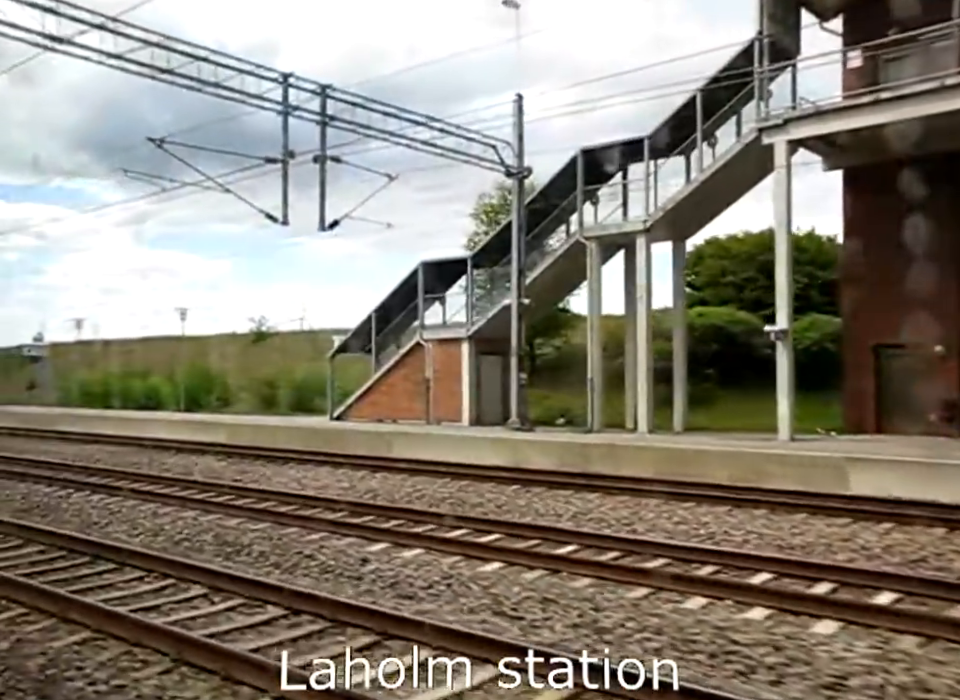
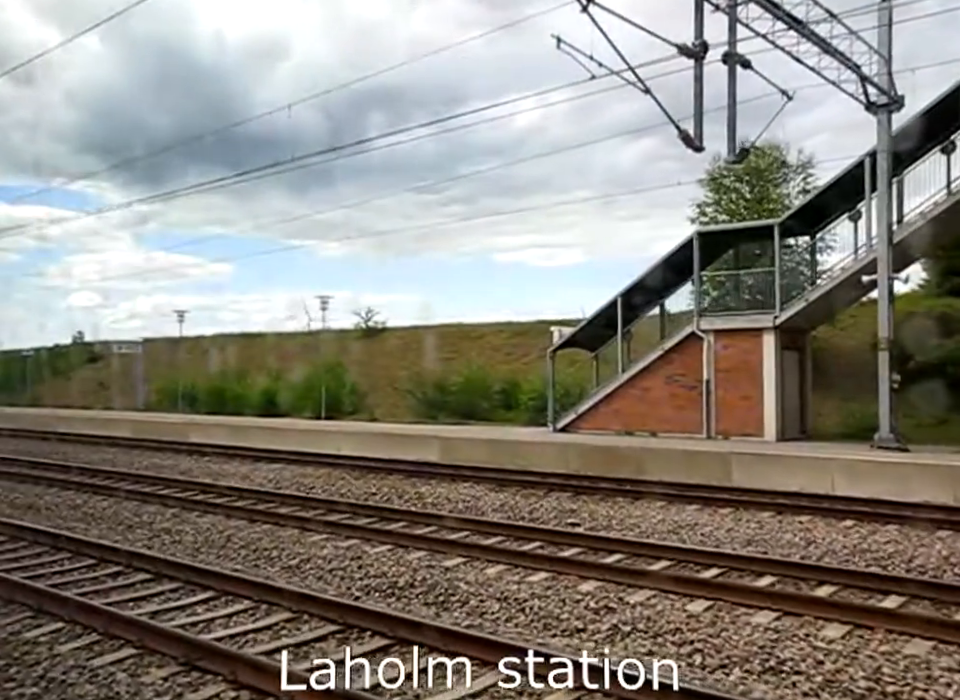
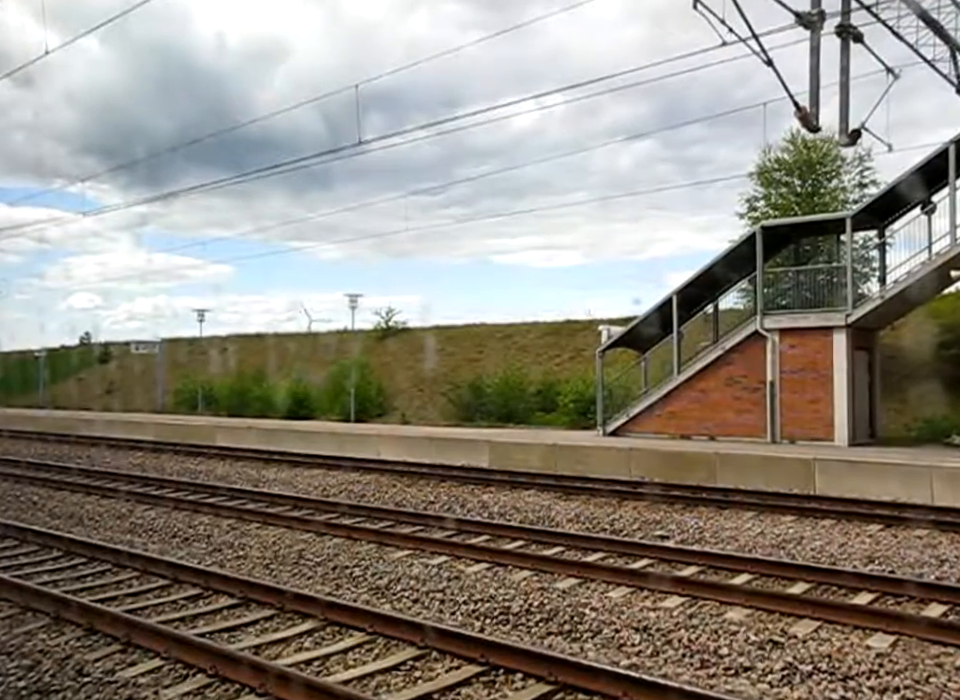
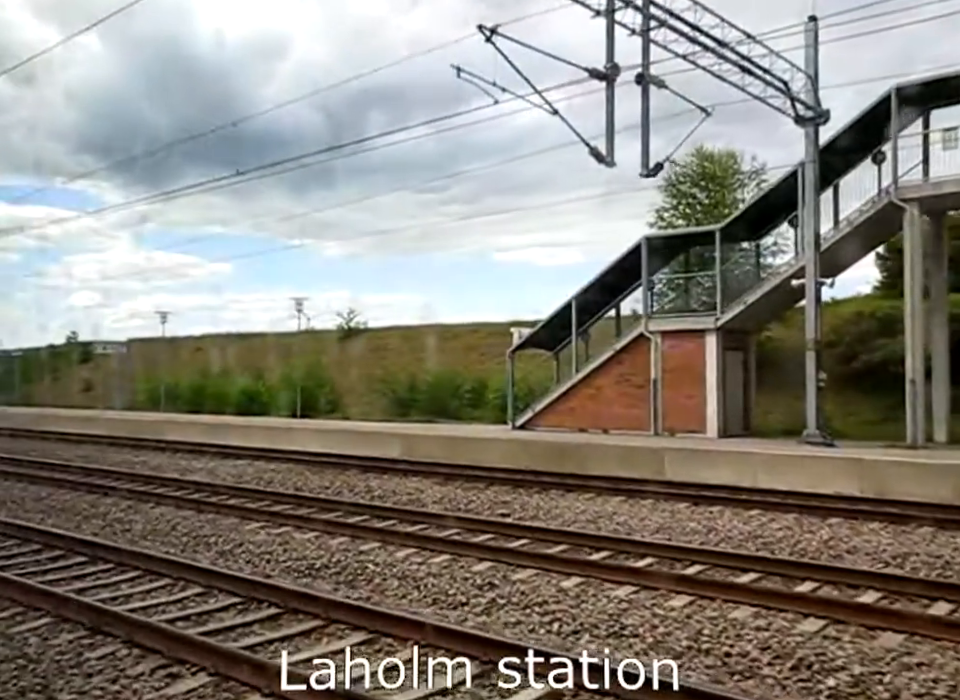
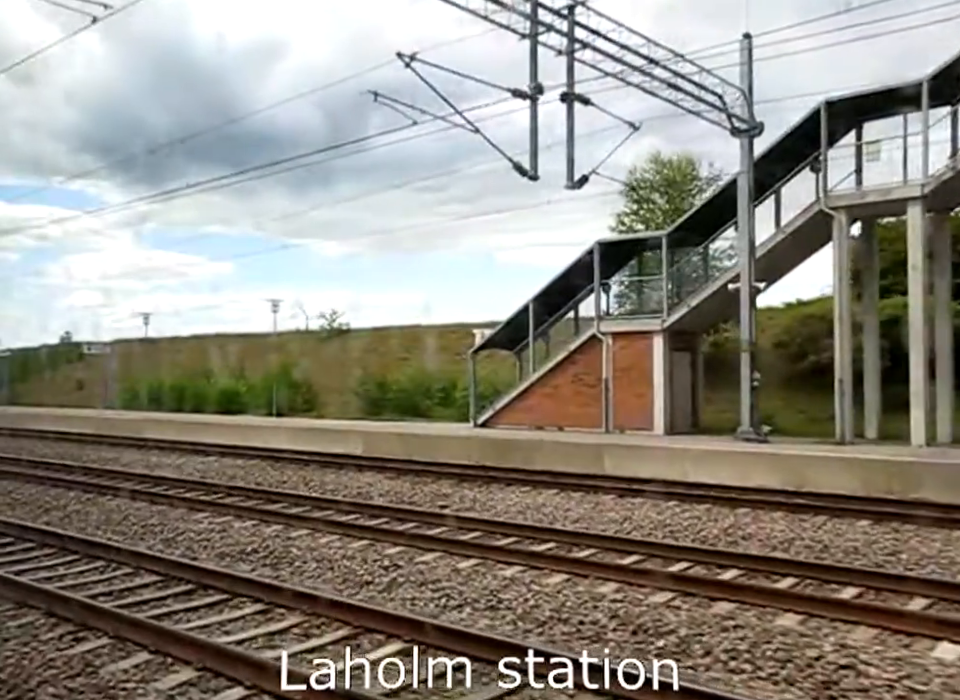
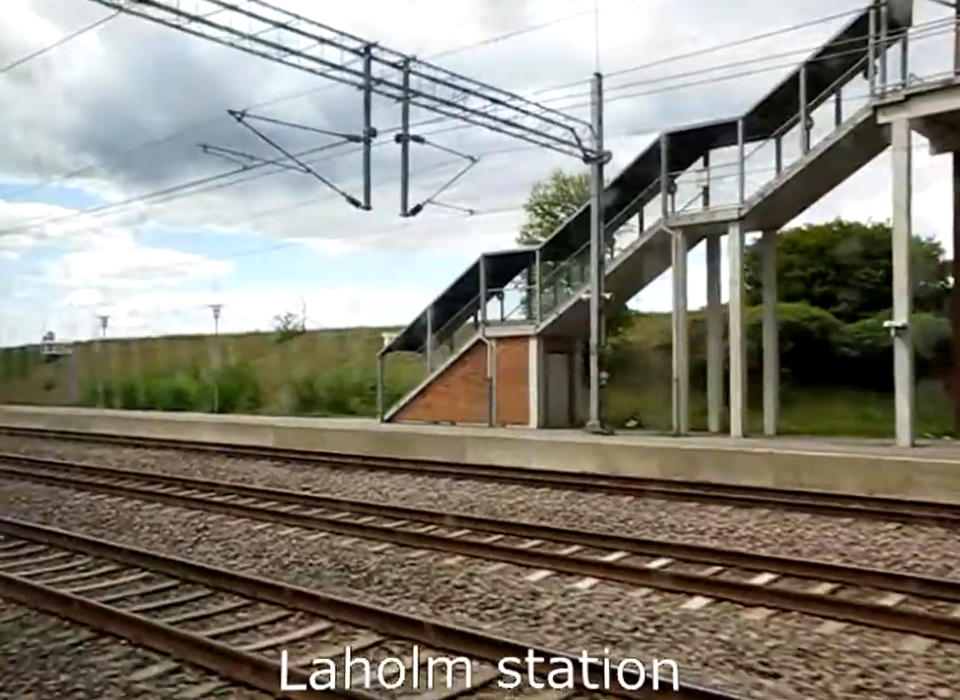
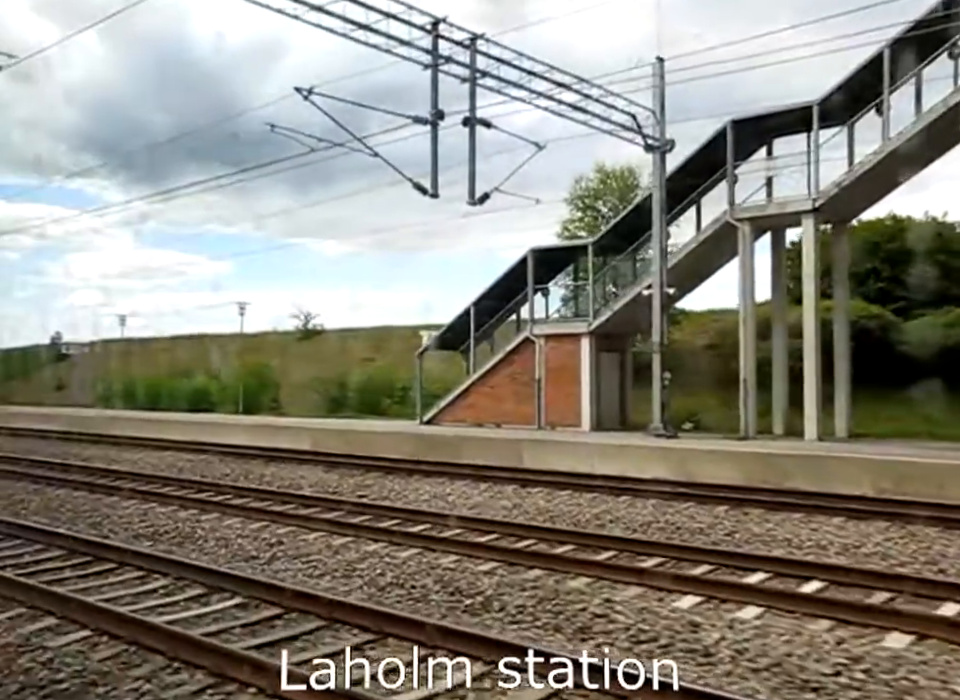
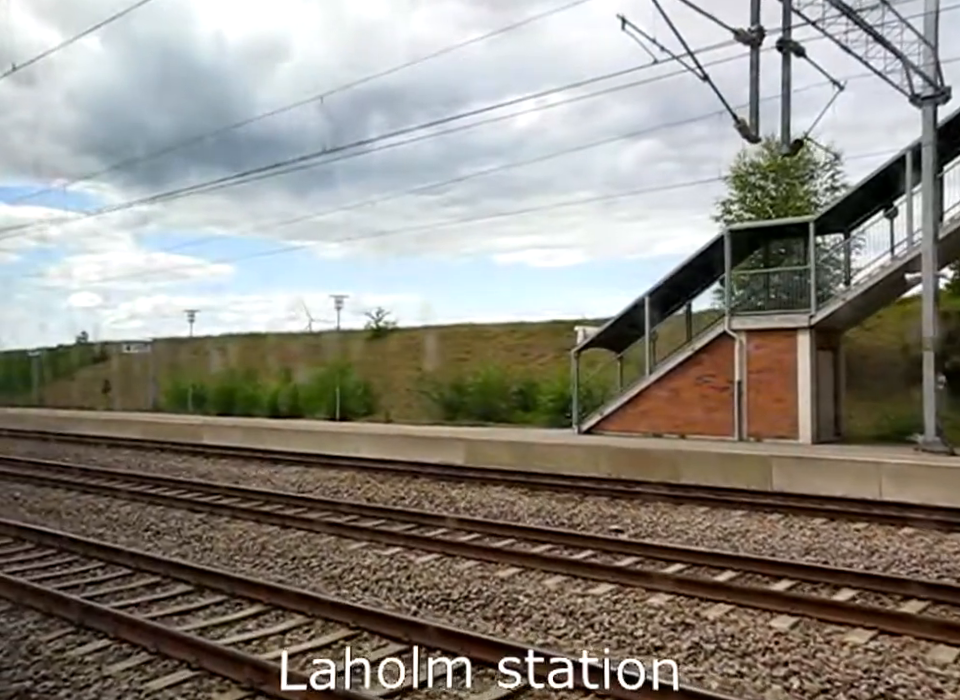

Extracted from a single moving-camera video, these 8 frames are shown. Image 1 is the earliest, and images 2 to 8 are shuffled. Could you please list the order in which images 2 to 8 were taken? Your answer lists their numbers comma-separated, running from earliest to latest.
6, 7, 5, 4, 2, 8, 3
